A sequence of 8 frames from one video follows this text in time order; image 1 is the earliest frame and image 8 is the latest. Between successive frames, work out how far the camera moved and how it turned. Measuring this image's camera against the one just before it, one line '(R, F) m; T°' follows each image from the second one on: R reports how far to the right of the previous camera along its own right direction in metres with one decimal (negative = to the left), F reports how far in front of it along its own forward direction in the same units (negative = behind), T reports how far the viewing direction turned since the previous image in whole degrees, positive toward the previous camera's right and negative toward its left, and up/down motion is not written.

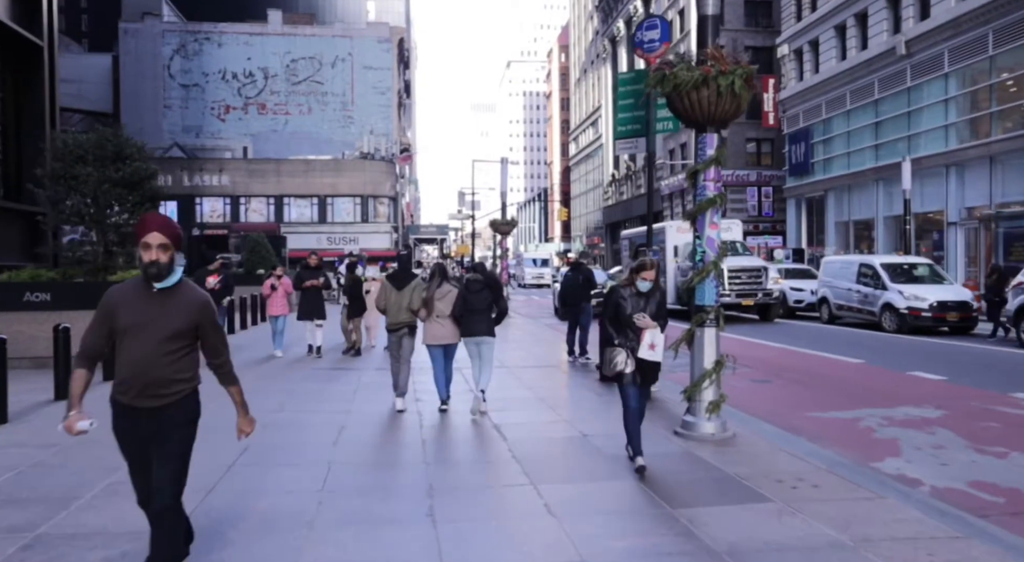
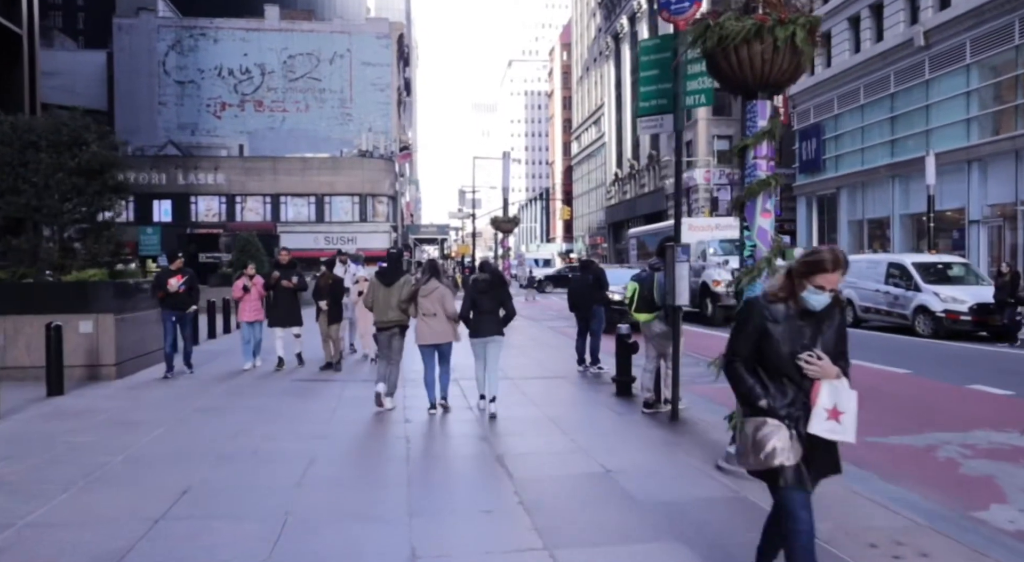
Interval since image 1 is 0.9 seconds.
(0.0, +1.5) m; 0°
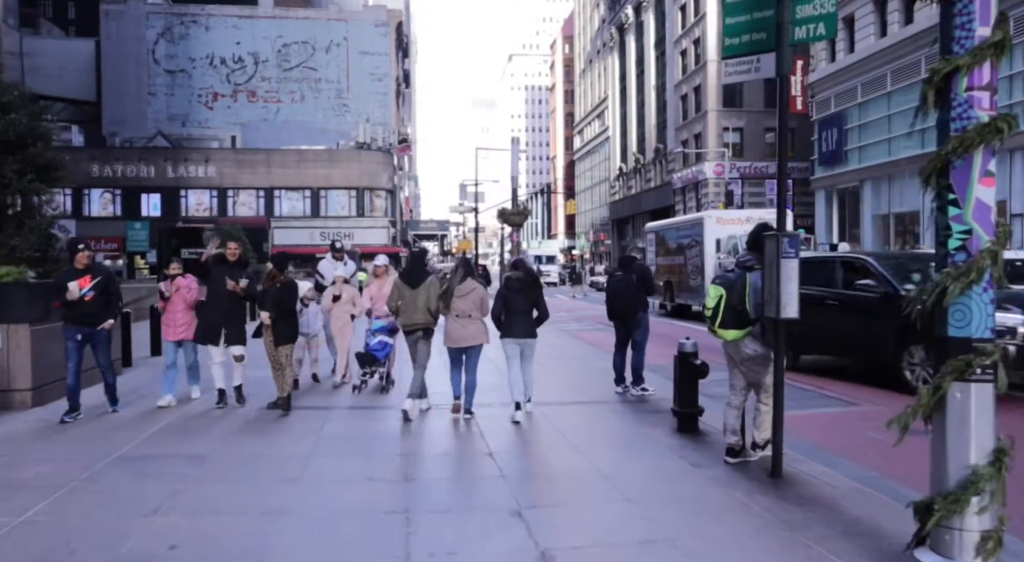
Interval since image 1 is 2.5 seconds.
(-0.3, +2.5) m; 0°
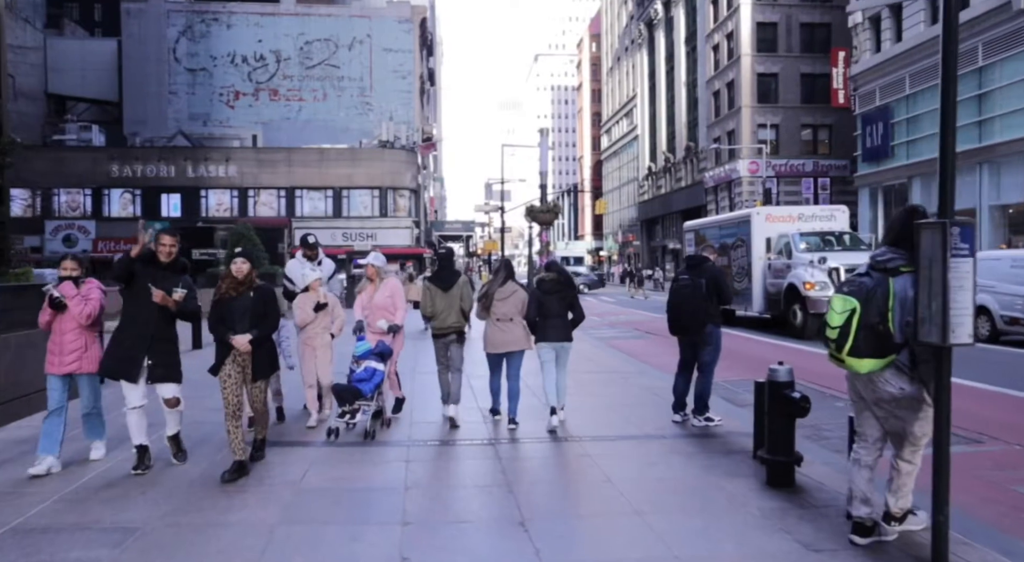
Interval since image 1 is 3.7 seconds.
(-0.1, +1.9) m; -2°
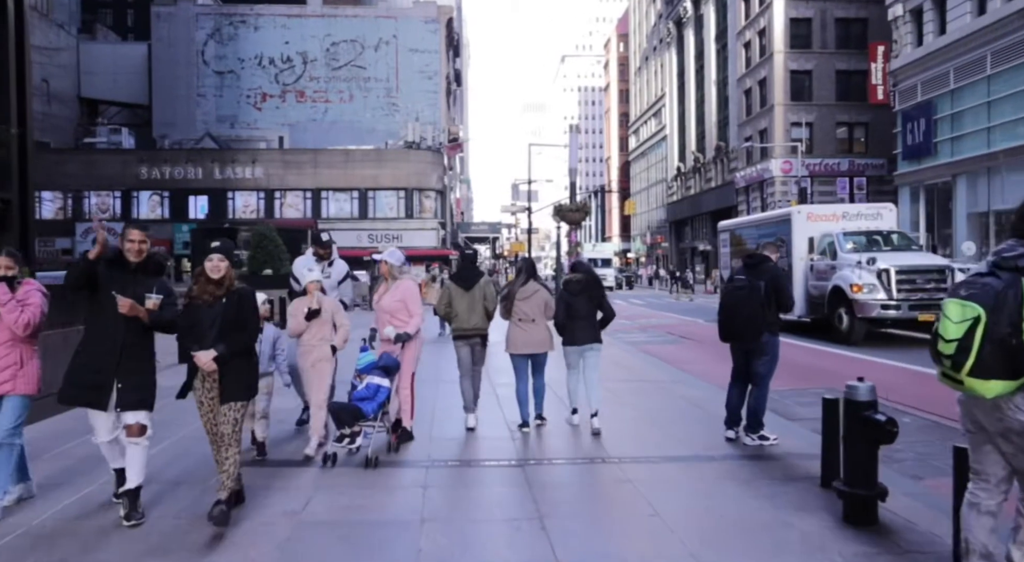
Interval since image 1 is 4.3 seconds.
(0.0, +0.8) m; -2°
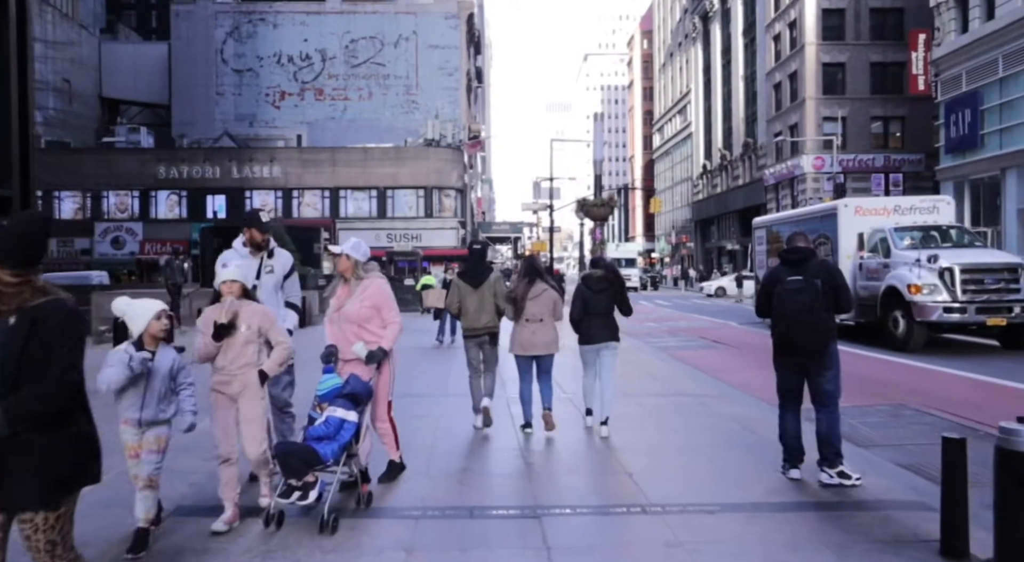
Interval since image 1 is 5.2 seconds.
(+0.1, +1.5) m; -2°
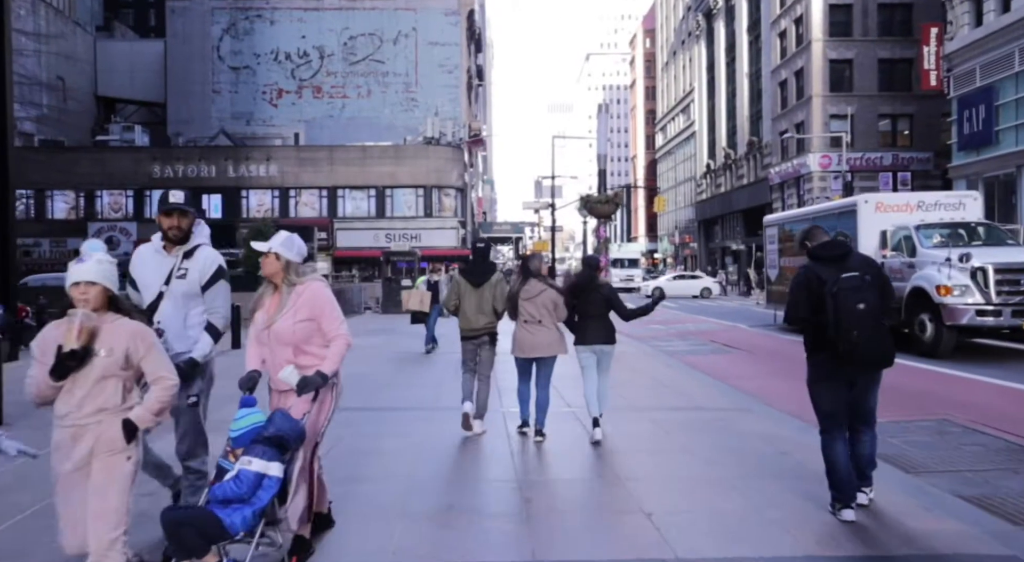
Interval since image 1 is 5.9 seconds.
(+0.1, +1.1) m; 0°
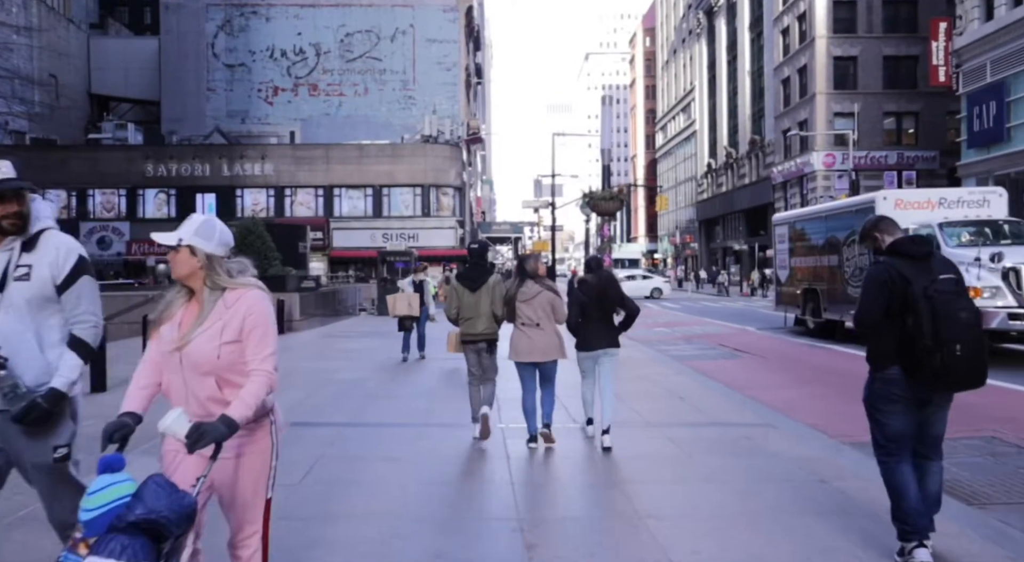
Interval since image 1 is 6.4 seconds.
(0.0, +0.9) m; 0°
